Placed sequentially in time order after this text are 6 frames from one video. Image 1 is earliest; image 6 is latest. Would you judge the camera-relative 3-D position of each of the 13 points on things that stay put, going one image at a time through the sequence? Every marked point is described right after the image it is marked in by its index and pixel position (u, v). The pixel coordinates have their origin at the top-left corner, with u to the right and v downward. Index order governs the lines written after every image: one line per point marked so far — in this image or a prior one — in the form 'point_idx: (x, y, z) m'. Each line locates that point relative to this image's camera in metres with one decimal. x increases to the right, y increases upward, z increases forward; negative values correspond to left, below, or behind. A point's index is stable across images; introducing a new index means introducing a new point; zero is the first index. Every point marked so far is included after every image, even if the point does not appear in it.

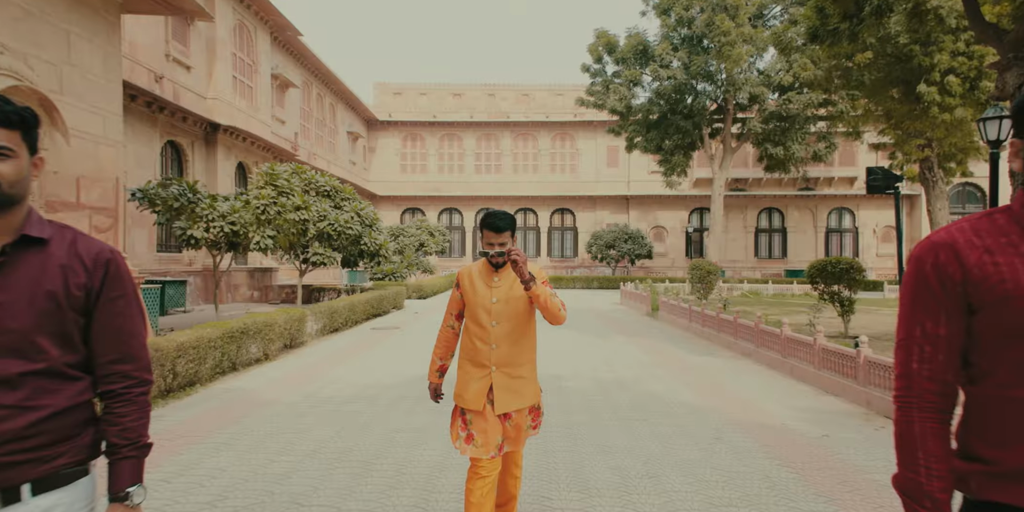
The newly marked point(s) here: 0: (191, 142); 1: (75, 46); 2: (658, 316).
0: (-9.0, +3.1, +16.5) m
1: (-5.6, +2.7, +8.2) m
2: (+3.6, -1.5, +15.2) m
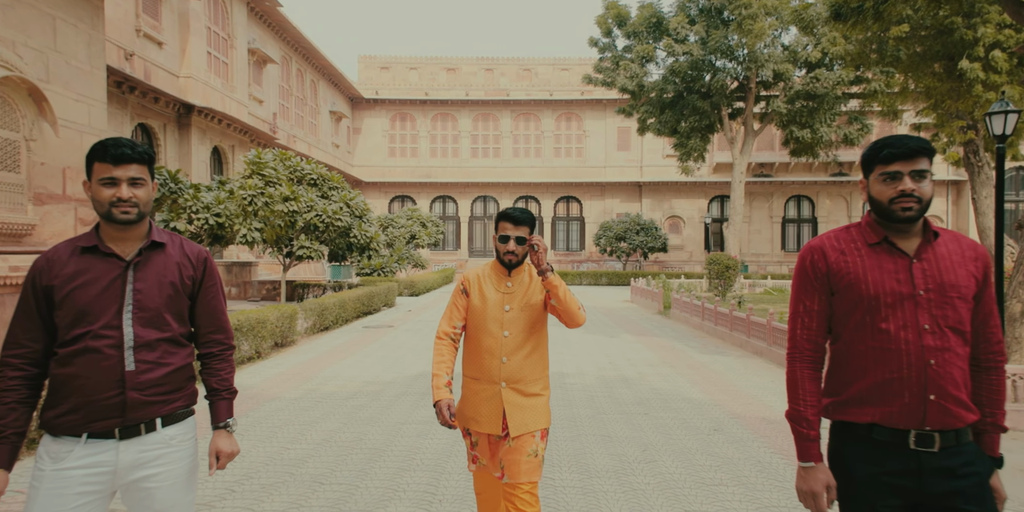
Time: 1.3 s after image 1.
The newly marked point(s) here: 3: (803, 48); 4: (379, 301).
0: (-8.9, +3.4, +16.4) m
1: (-5.7, +2.8, +7.9) m
2: (+3.7, -1.3, +14.7) m
3: (+9.2, +6.7, +20.1) m
4: (-3.2, -1.1, +15.3) m
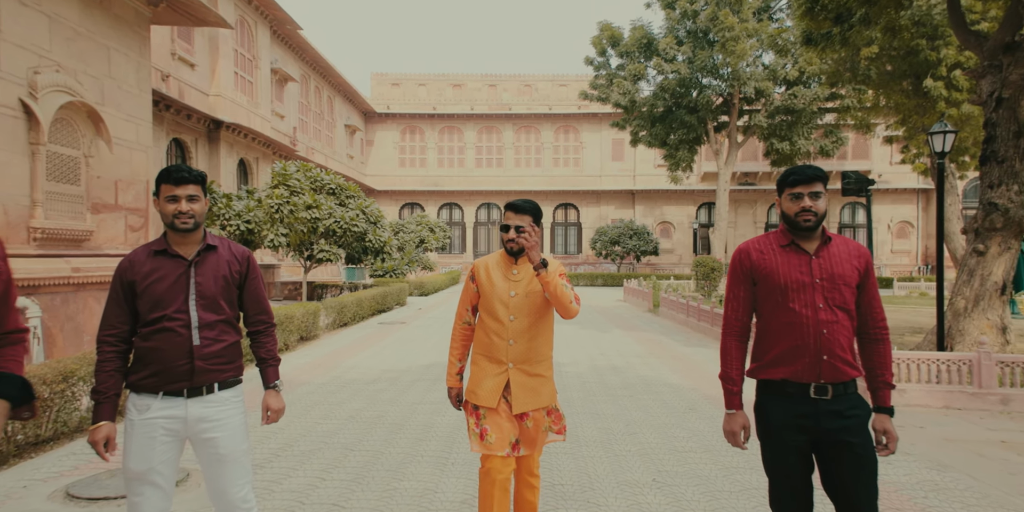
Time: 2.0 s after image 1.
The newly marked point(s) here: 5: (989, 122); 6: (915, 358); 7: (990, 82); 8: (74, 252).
0: (-8.8, +3.3, +17.3) m
1: (-5.7, +2.8, +8.8) m
2: (+3.7, -1.4, +15.5) m
3: (+9.3, +6.5, +20.9) m
4: (-3.2, -1.2, +16.2) m
5: (+6.3, +1.8, +8.0) m
6: (+4.4, -1.1, +6.6) m
7: (+6.4, +2.3, +8.0) m
8: (-5.4, +0.1, +7.4) m
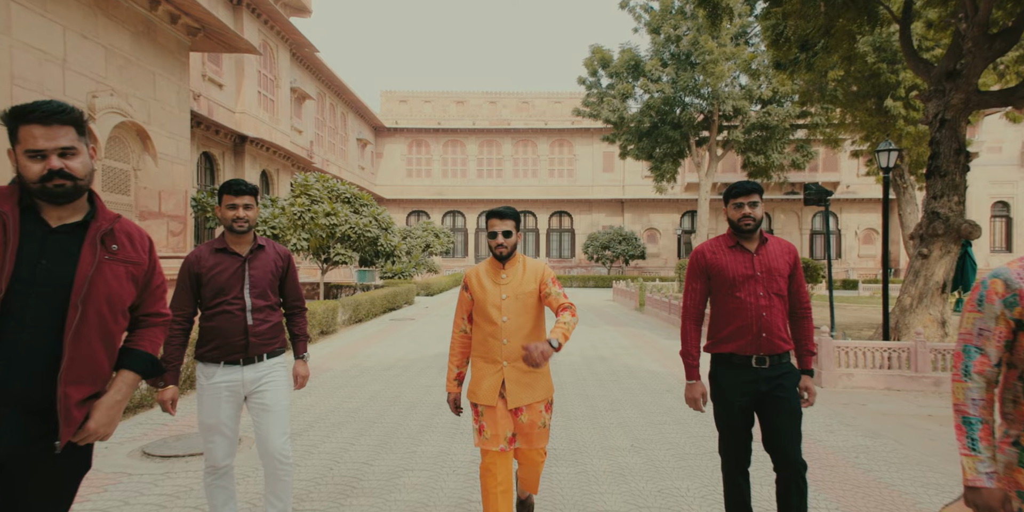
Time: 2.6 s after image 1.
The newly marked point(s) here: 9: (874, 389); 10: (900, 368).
0: (-8.9, +3.2, +18.2) m
1: (-5.7, +2.8, +9.8) m
2: (+3.7, -1.5, +16.5) m
3: (+9.2, +6.4, +22.0) m
4: (-3.2, -1.3, +17.1) m
5: (+6.3, +1.7, +9.1) m
6: (+4.4, -1.1, +7.6) m
7: (+6.4, +2.3, +9.1) m
8: (-5.4, 0.0, +8.4) m
9: (+4.5, -1.6, +7.5) m
10: (+4.8, -1.4, +7.5) m
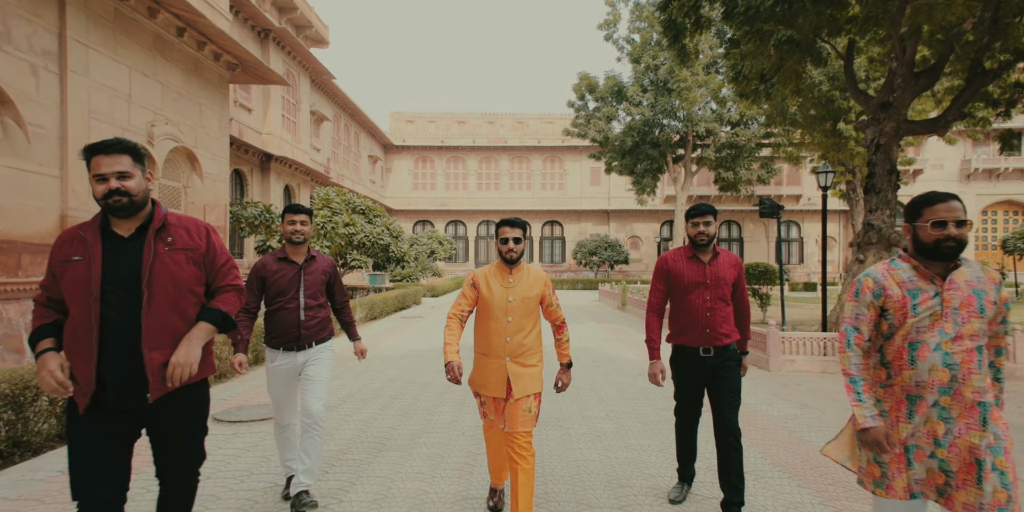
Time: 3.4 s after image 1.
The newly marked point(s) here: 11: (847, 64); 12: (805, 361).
0: (-9.0, +3.0, +19.6) m
1: (-5.7, +2.7, +11.2) m
2: (+3.6, -1.7, +18.0) m
3: (+9.1, +6.2, +23.6) m
4: (-3.4, -1.4, +18.5) m
5: (+6.3, +1.7, +10.5) m
6: (+4.4, -1.2, +9.0) m
7: (+6.3, +2.2, +10.5) m
8: (-5.5, -0.1, +9.8) m
9: (+4.4, -1.7, +8.9) m
10: (+4.8, -1.5, +9.0) m
11: (+6.0, +3.4, +10.7) m
12: (+4.3, -1.6, +8.9) m
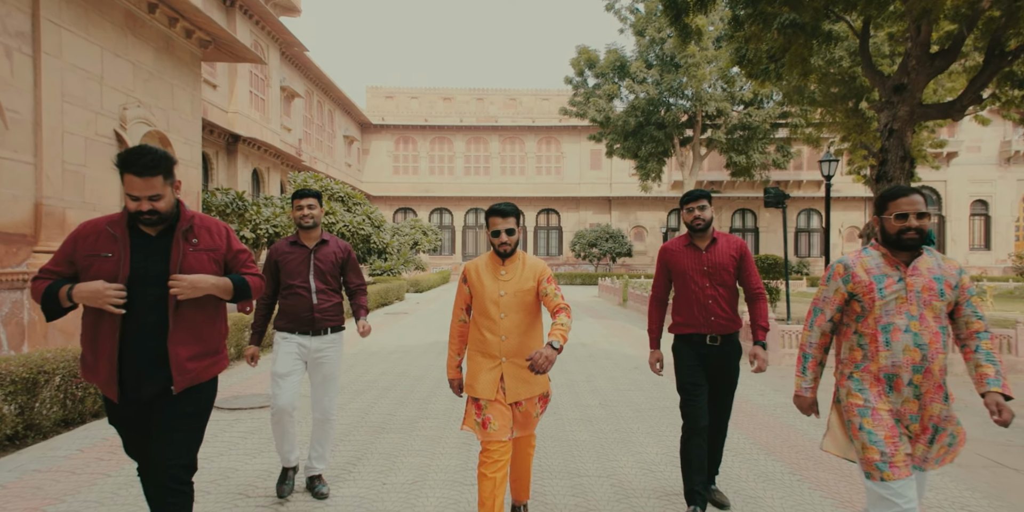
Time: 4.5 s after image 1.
0: (-9.2, +3.3, +18.9) m
1: (-5.8, +2.8, +10.6) m
2: (+3.4, -1.4, +17.5) m
3: (+8.8, +6.5, +23.0) m
4: (-3.6, -1.2, +18.0) m
5: (+6.2, +1.8, +10.0) m
6: (+4.3, -1.1, +8.6) m
7: (+6.2, +2.3, +10.0) m
8: (-5.6, +0.1, +9.2) m
9: (+4.3, -1.6, +8.4) m
10: (+4.7, -1.4, +8.5) m
11: (+5.9, +3.6, +10.2) m
12: (+4.2, -1.4, +8.4) m
